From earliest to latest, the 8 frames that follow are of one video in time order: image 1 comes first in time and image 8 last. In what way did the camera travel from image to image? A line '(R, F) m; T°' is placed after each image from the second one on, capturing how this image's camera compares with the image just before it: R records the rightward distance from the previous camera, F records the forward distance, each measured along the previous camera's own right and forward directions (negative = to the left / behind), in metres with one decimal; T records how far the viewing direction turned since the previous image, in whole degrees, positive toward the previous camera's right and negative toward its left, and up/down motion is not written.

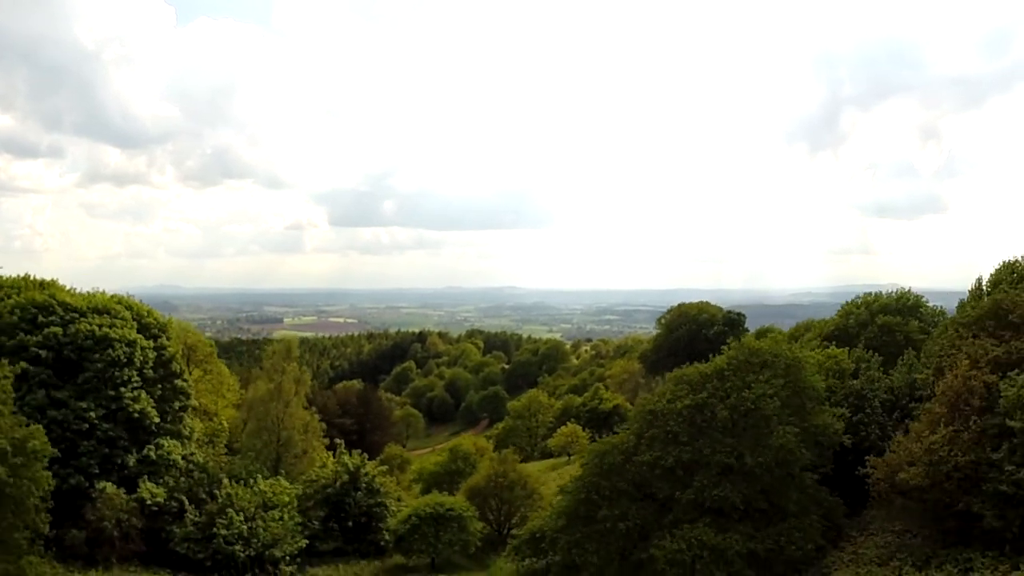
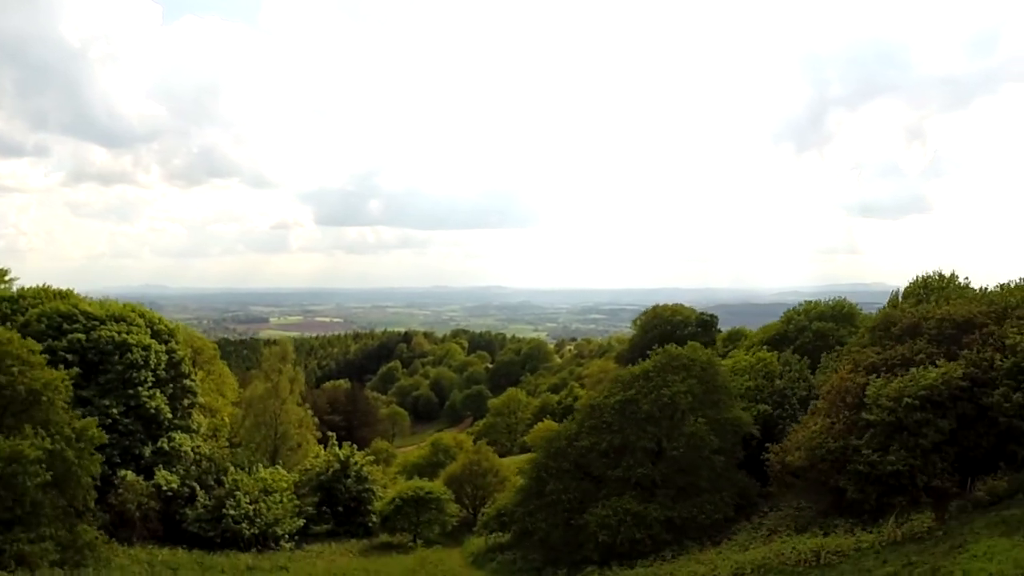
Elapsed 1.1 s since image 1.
(+0.6, -3.6) m; +1°
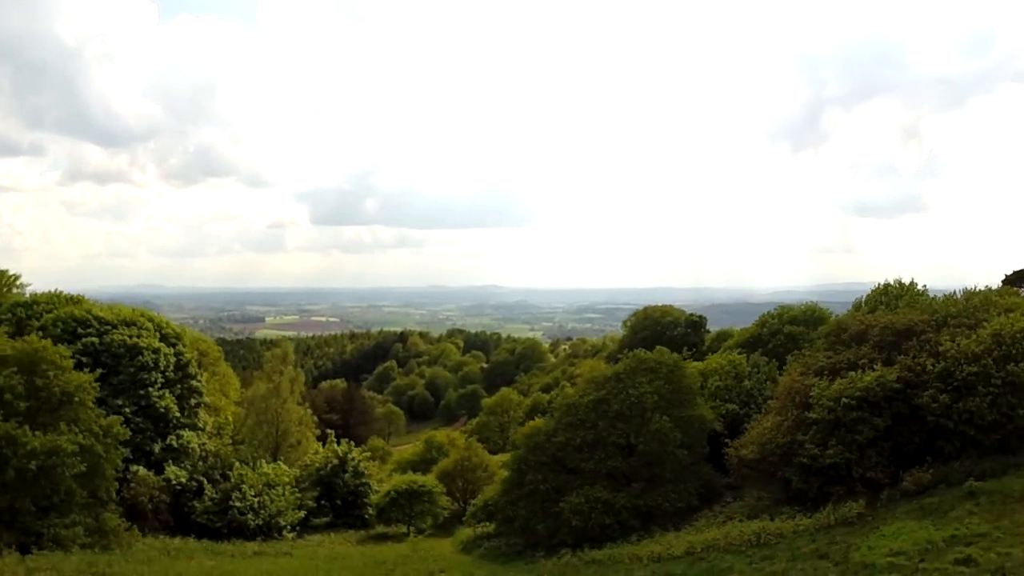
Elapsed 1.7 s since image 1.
(+0.4, -2.0) m; 0°
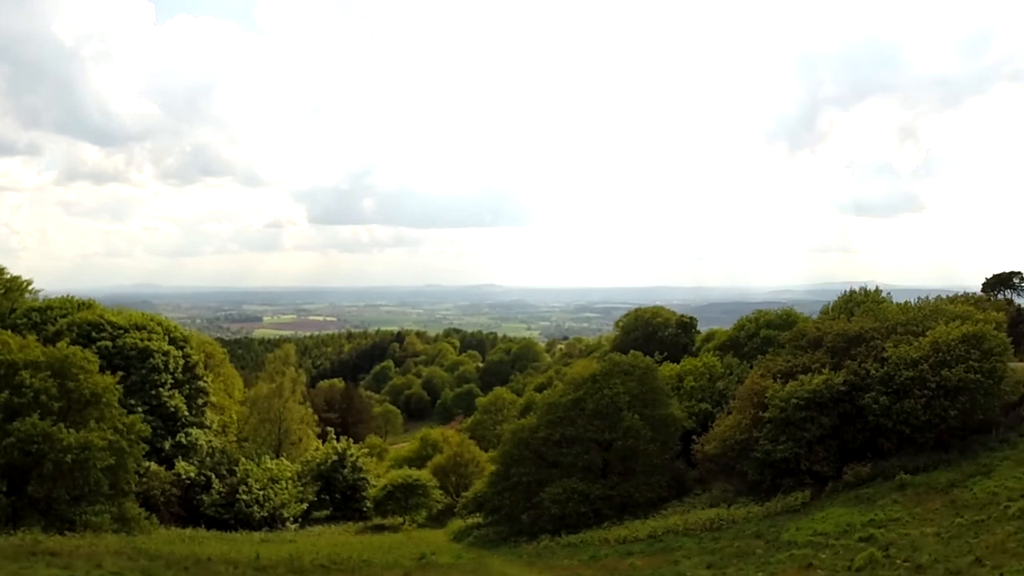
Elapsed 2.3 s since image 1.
(+0.4, -2.1) m; 0°
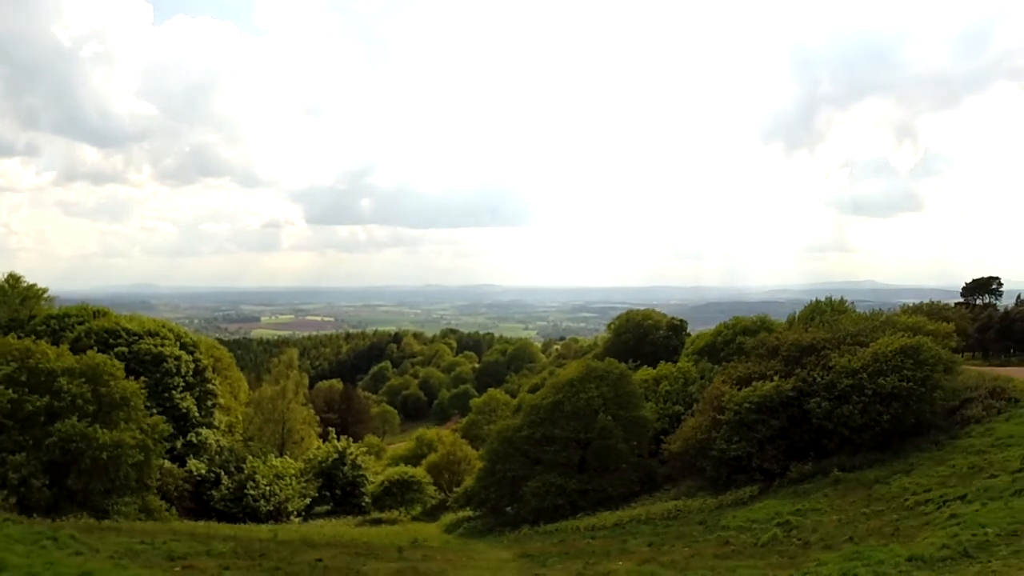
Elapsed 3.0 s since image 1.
(+0.5, -2.5) m; 0°
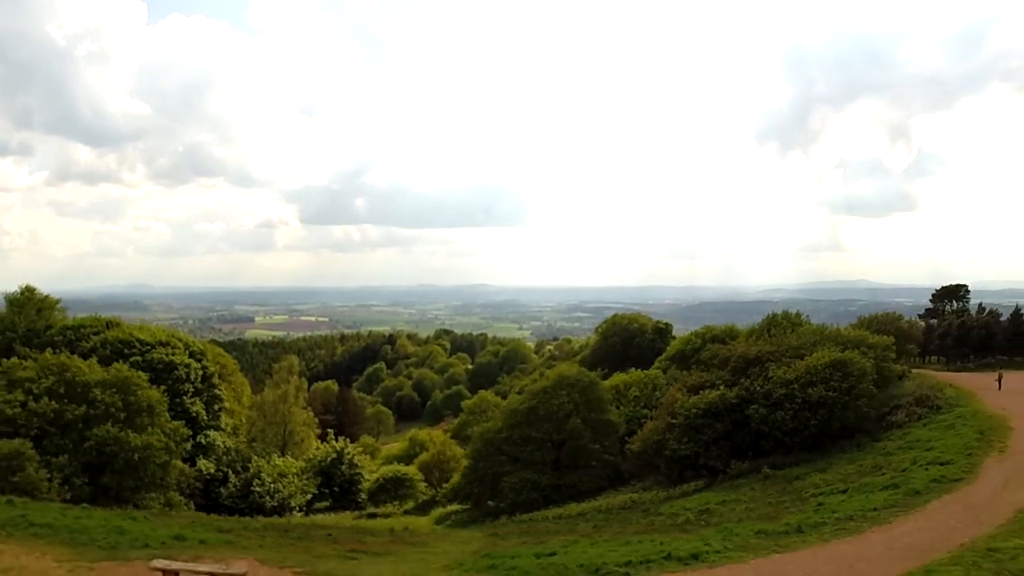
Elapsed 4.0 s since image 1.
(+0.6, -3.2) m; 0°
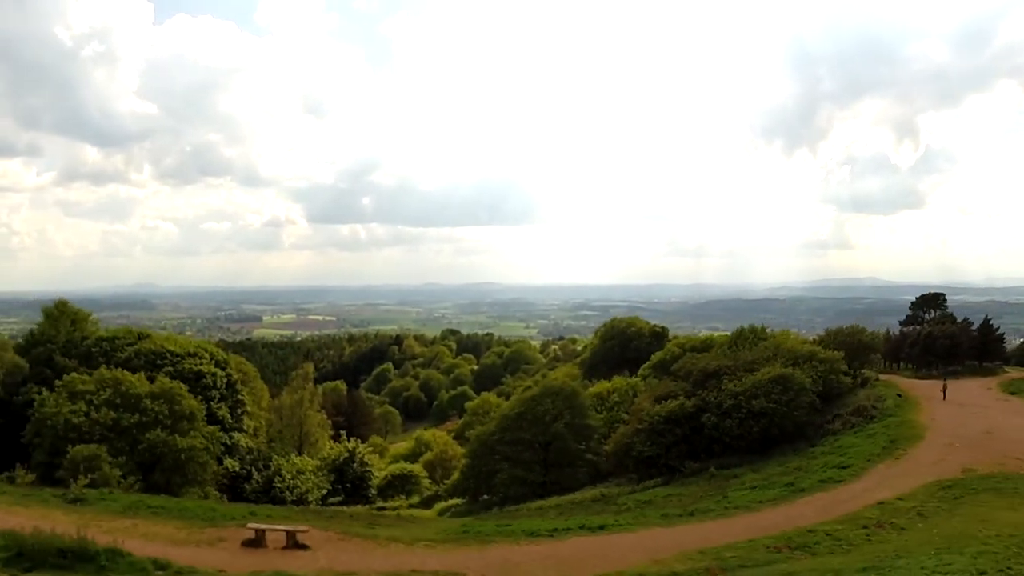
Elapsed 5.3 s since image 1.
(+0.7, -4.1) m; -1°
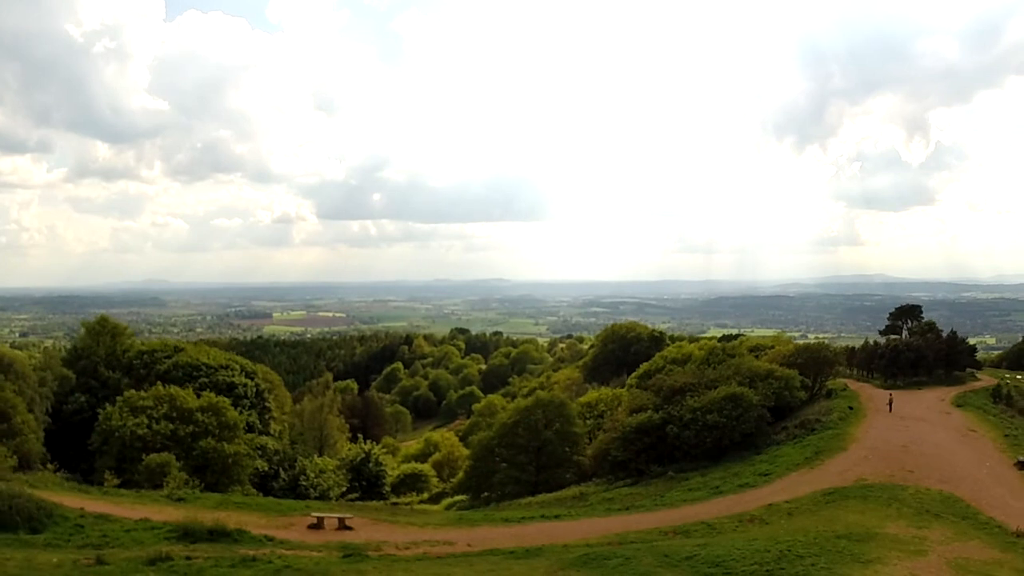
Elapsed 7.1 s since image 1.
(+0.7, -5.2) m; -1°
